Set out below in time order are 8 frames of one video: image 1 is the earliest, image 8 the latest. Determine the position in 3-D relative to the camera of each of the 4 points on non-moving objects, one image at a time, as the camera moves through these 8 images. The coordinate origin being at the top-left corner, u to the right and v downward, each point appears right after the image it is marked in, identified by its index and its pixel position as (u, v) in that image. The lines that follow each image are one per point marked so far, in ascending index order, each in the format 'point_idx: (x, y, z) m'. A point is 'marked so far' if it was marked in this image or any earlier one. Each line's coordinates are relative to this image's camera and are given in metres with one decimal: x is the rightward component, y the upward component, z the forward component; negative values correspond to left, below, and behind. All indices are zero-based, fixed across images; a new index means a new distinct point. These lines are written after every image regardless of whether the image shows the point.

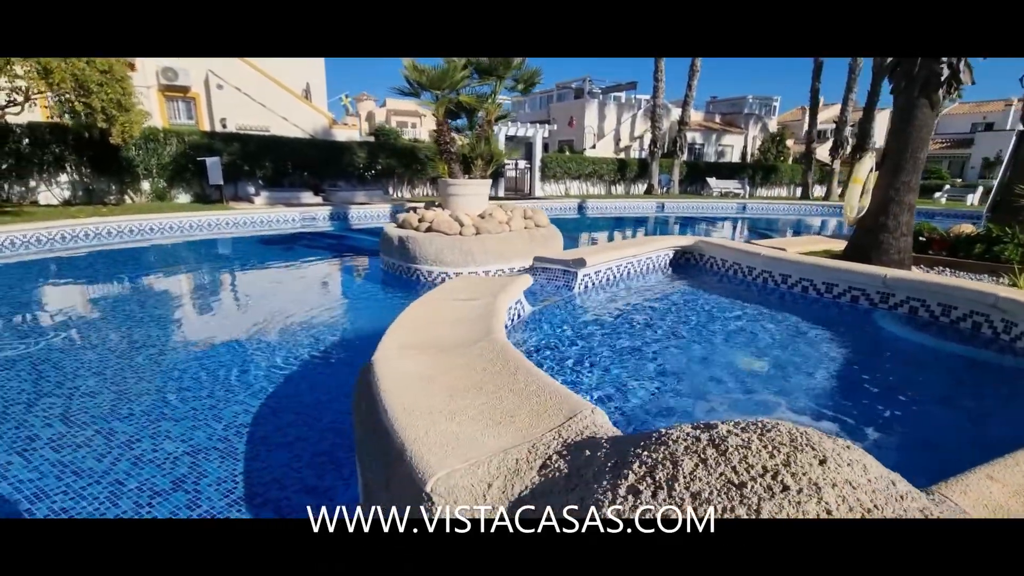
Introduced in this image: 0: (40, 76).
0: (-10.2, +4.6, +10.6) m
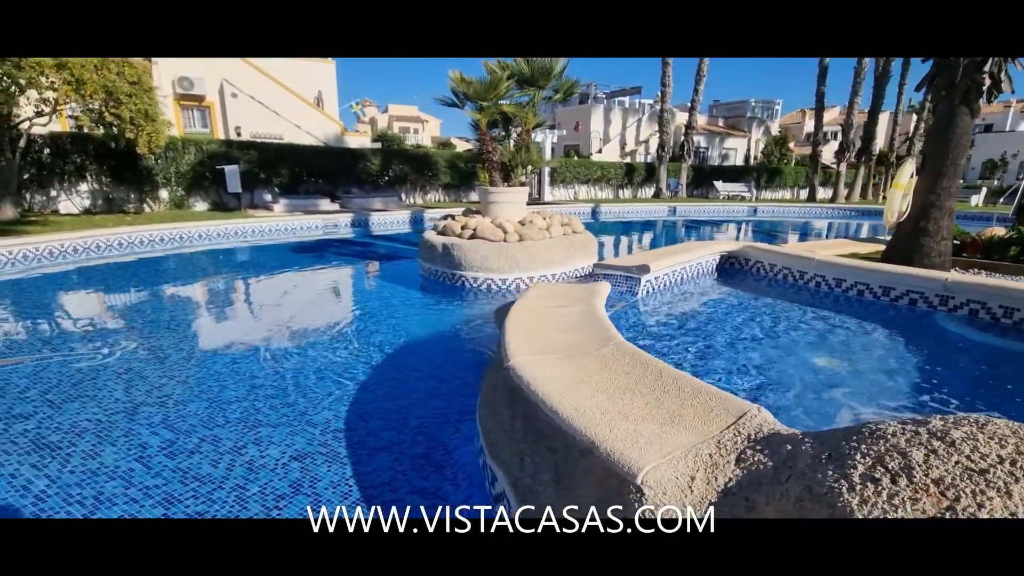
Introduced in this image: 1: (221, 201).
0: (-9.6, +4.4, +10.7) m
1: (-11.0, +3.3, +18.4) m
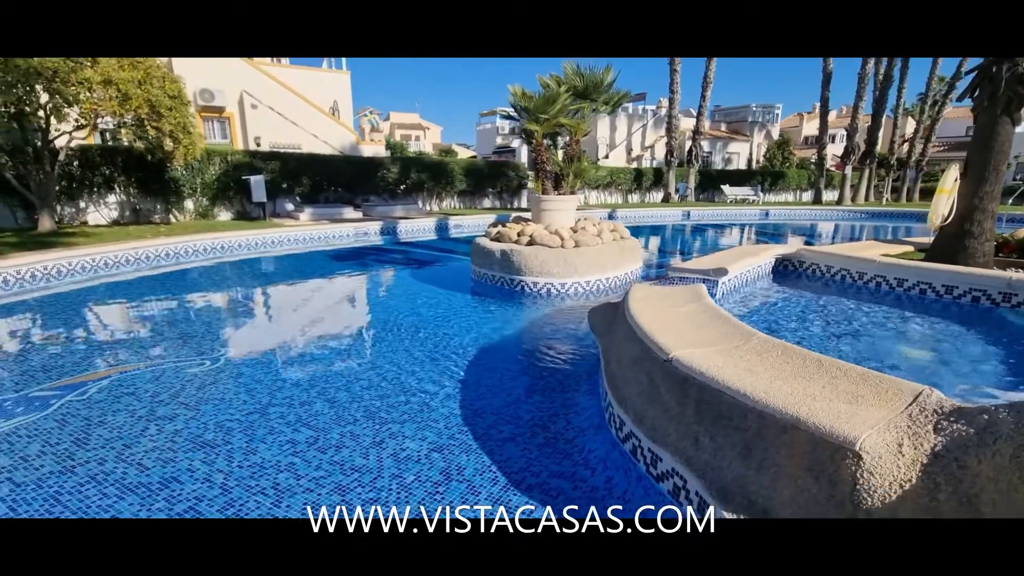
0: (-8.9, +4.2, +11.0) m
1: (-10.2, +3.0, +18.6) m
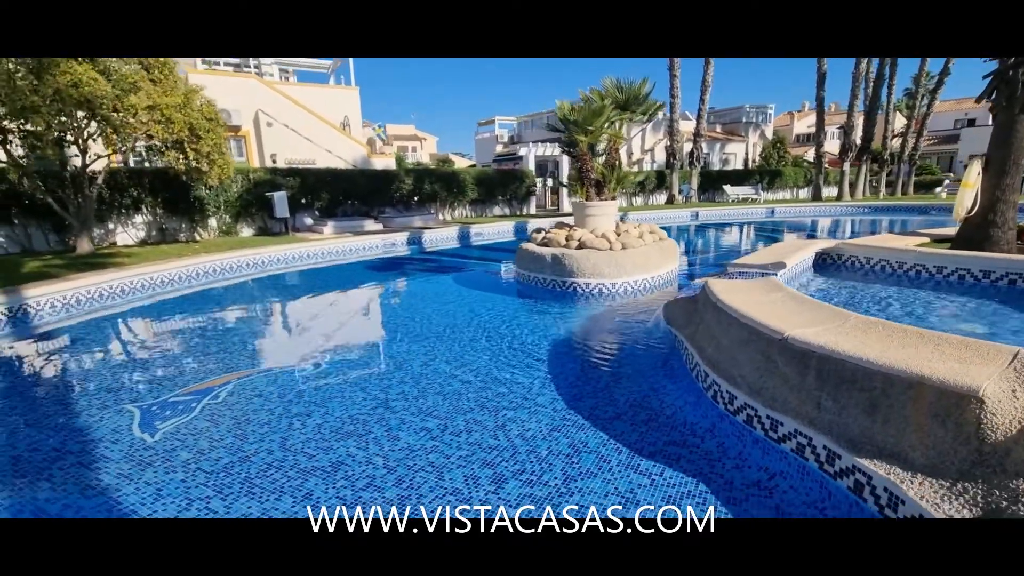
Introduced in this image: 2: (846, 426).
0: (-8.2, +3.8, +11.4) m
1: (-9.6, +2.4, +19.0) m
2: (+2.0, -0.8, +2.9) m
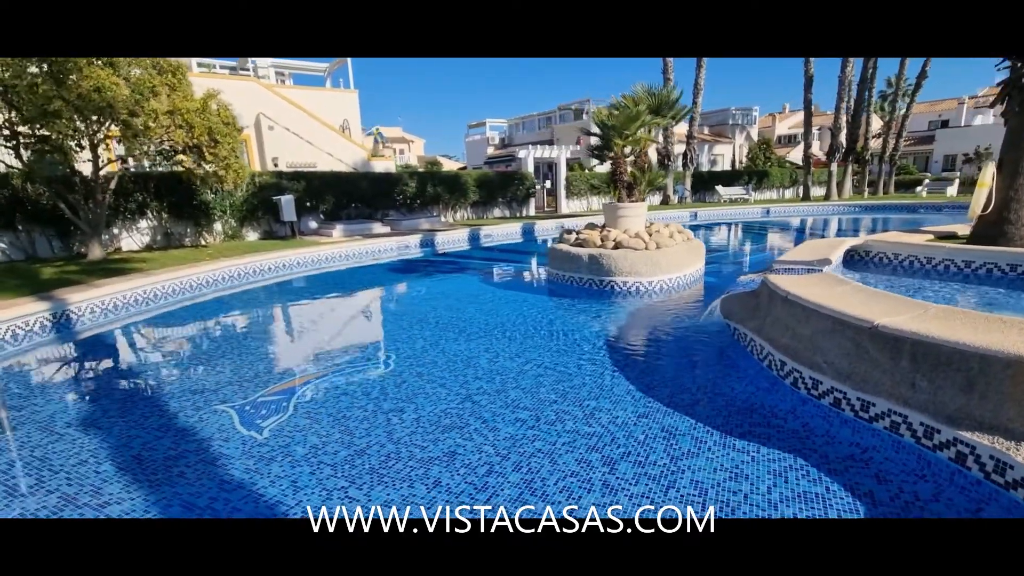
0: (-7.7, +3.7, +11.4) m
1: (-9.4, +2.3, +18.9) m
2: (+2.8, -0.7, +3.2) m
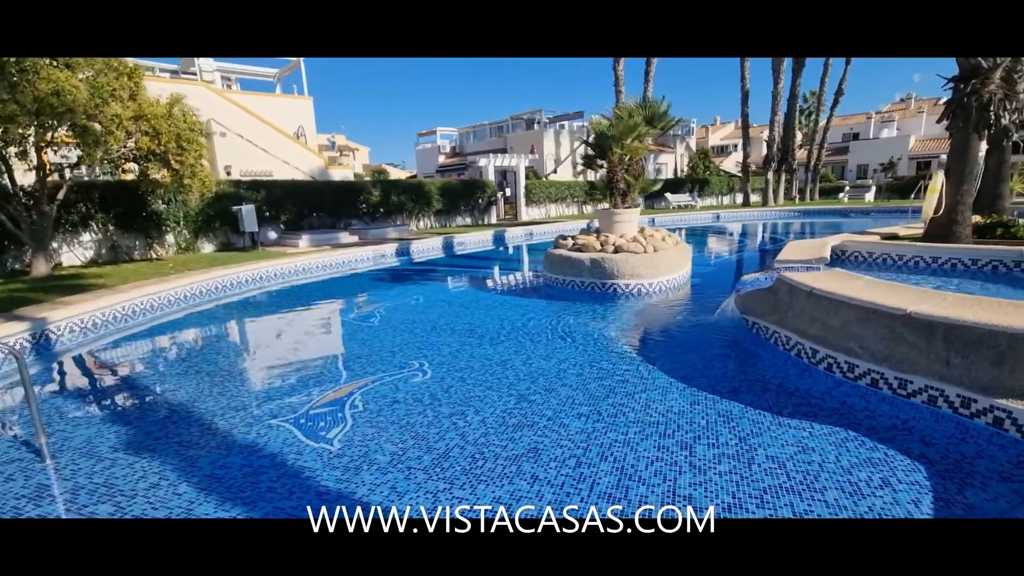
0: (-8.0, +3.3, +10.7) m
1: (-10.5, +1.7, +18.0) m
2: (+3.5, -0.7, +3.7) m
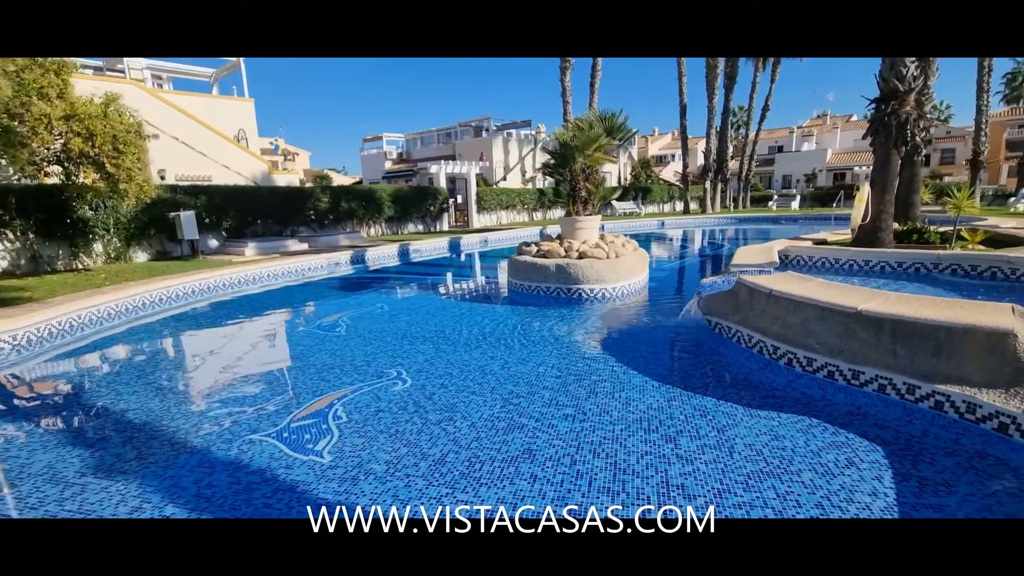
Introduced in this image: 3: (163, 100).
0: (-8.8, +3.1, +10.0) m
1: (-12.0, +1.3, +16.9) m
2: (+3.4, -0.7, +4.1) m
3: (-14.0, +7.5, +19.6) m
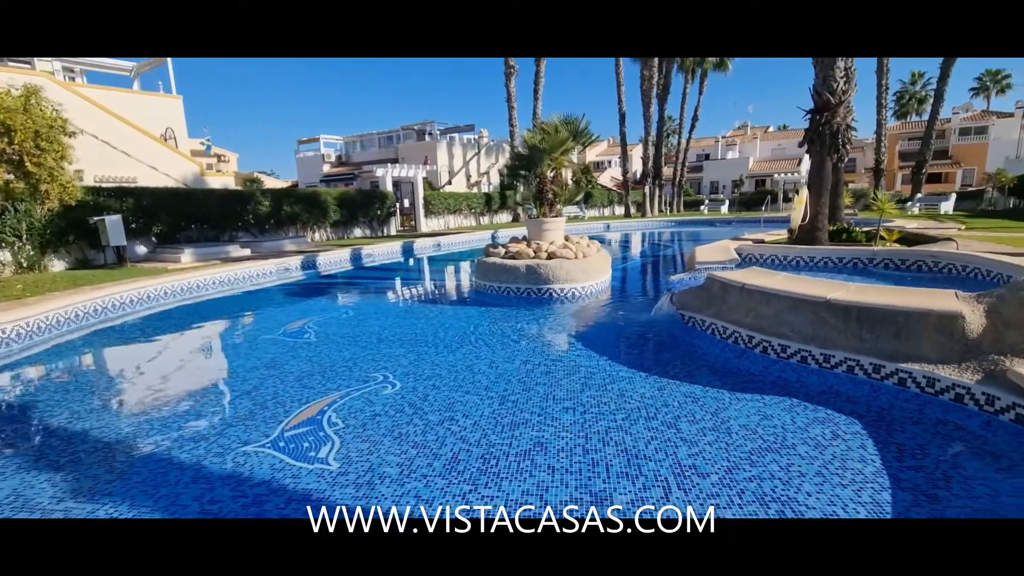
0: (-9.5, +2.8, +8.9) m
1: (-13.4, +1.0, +15.4) m
2: (+3.5, -0.6, +4.6) m
3: (-15.9, +7.1, +17.9) m
